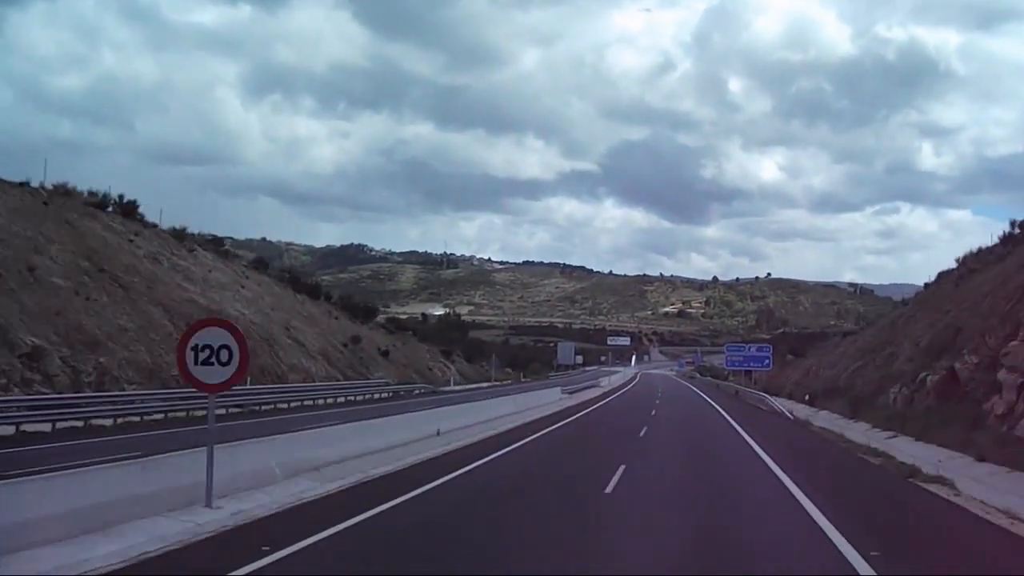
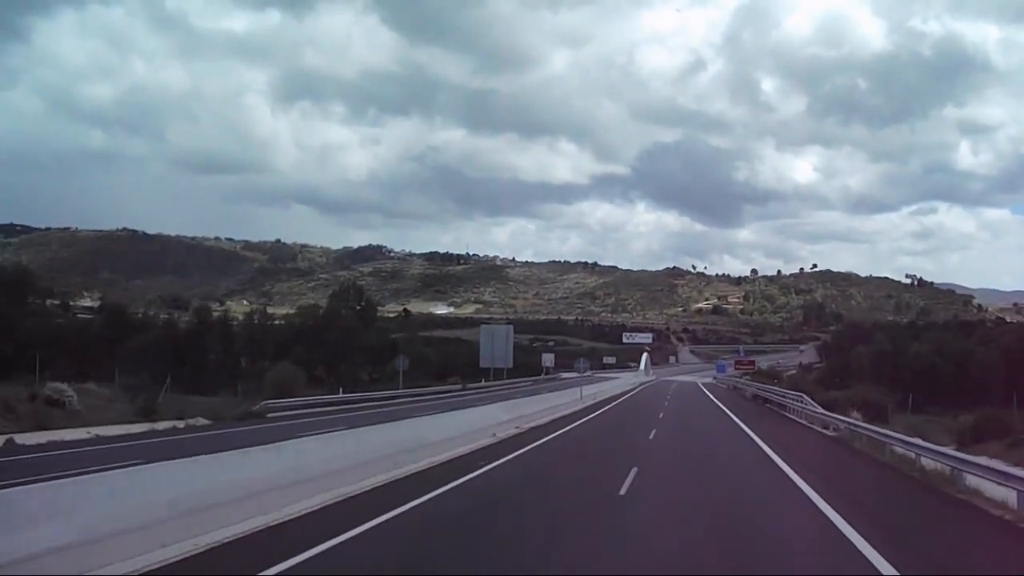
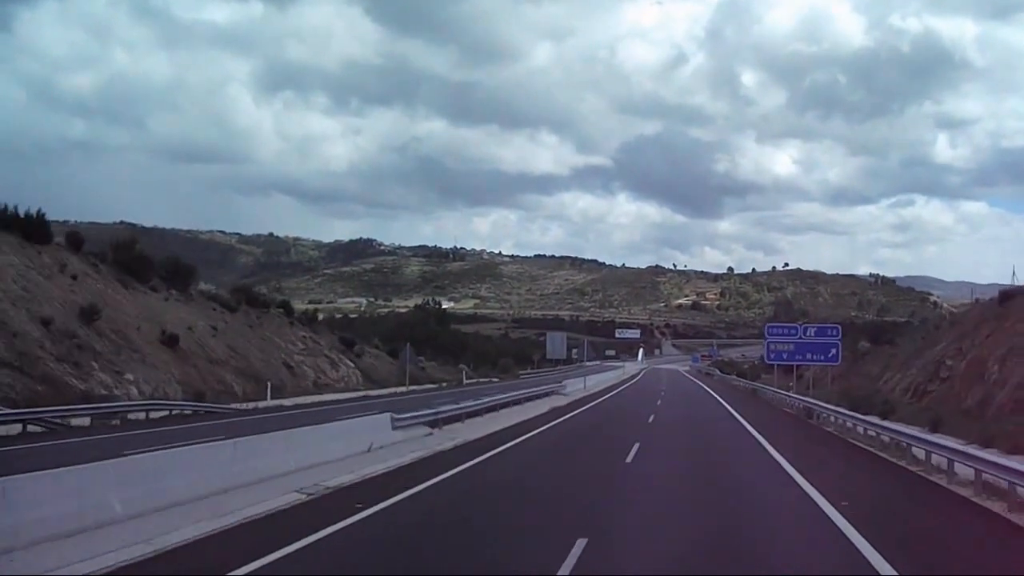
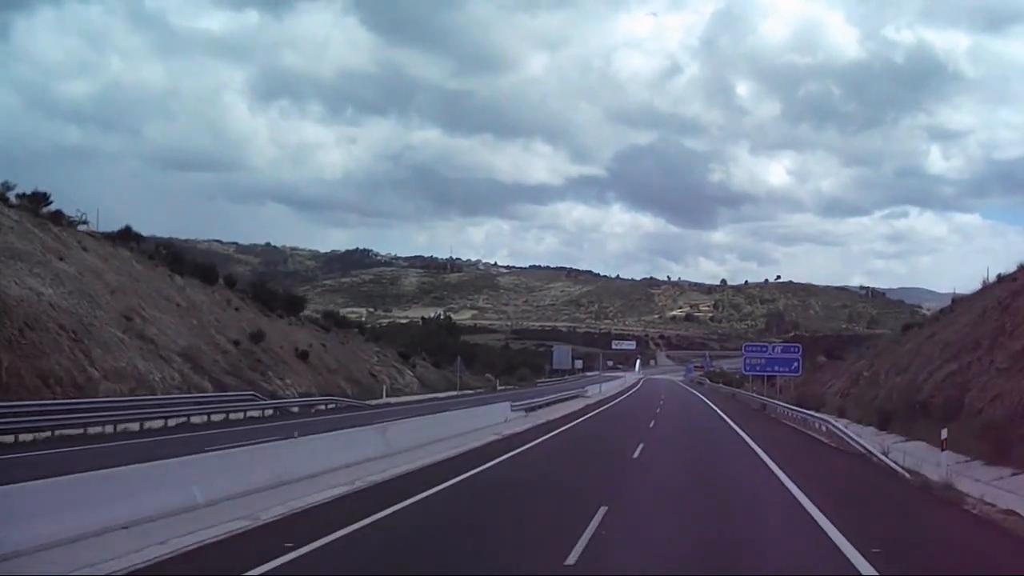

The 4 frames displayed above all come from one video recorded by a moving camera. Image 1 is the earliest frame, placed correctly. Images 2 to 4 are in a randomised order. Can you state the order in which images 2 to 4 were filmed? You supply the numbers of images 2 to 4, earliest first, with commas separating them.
4, 3, 2
